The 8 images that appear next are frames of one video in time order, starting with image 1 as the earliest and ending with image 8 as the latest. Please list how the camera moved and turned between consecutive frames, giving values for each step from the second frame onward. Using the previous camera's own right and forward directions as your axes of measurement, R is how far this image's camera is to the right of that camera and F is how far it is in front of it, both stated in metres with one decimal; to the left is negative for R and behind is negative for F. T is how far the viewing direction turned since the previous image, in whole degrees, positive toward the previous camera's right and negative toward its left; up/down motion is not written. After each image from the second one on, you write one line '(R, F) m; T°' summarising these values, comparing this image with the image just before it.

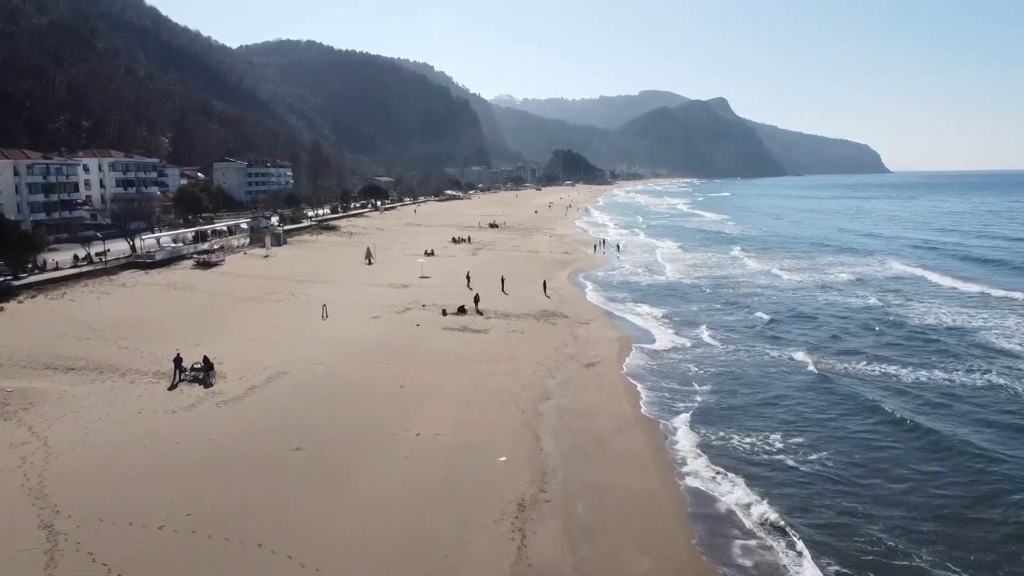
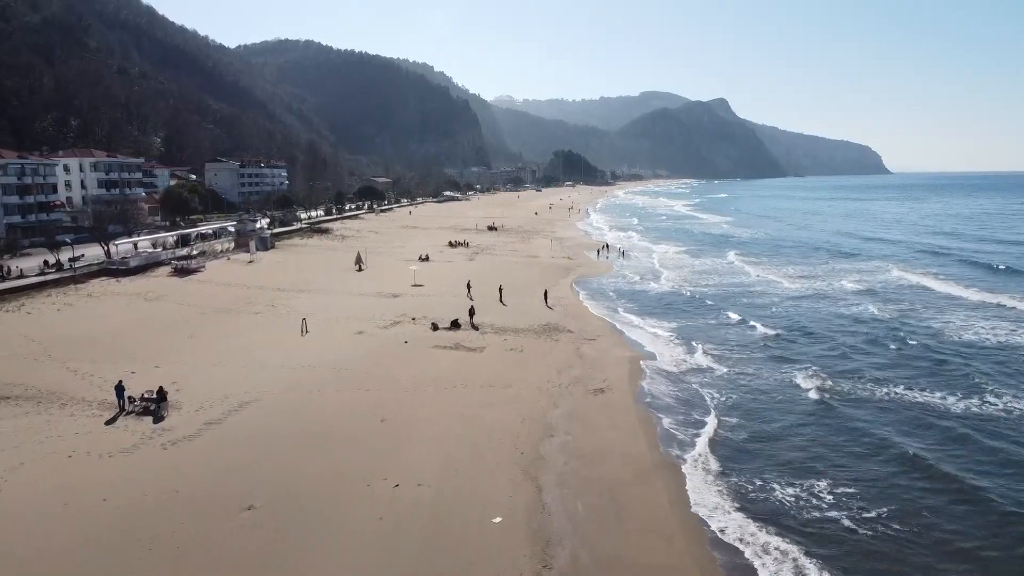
(0.0, +1.9) m; 0°
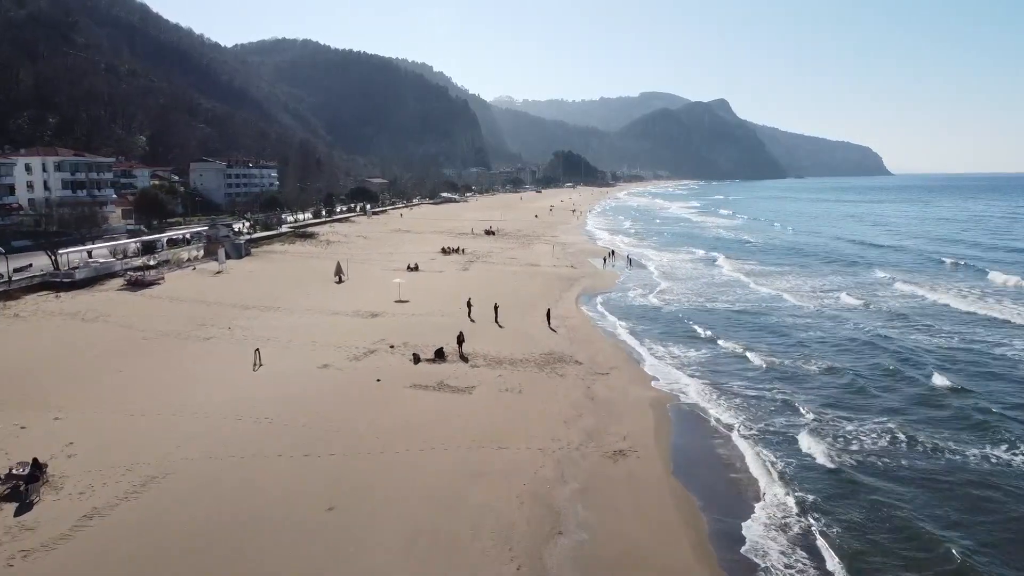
(+0.1, +3.2) m; 0°
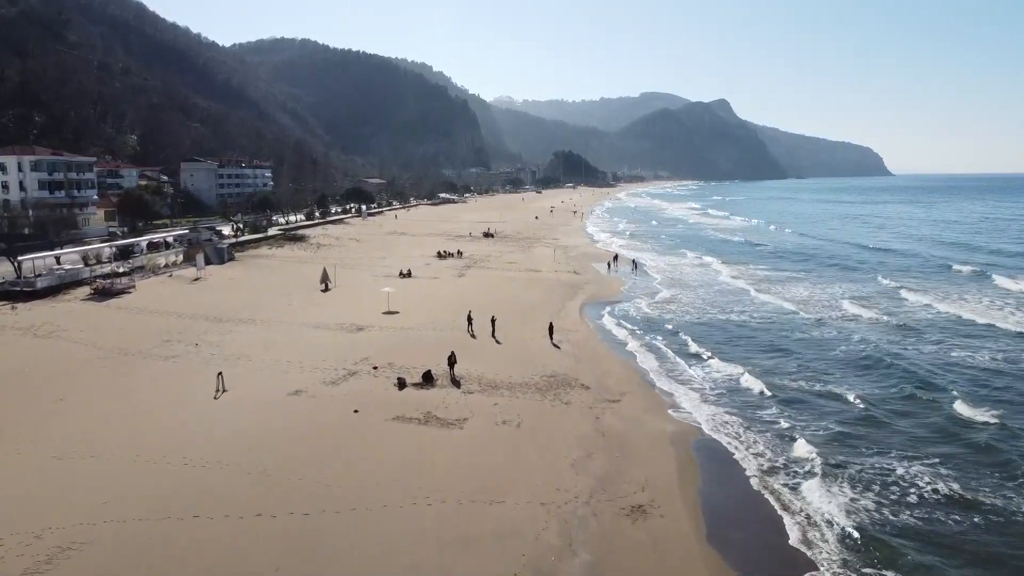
(0.0, +1.9) m; 0°
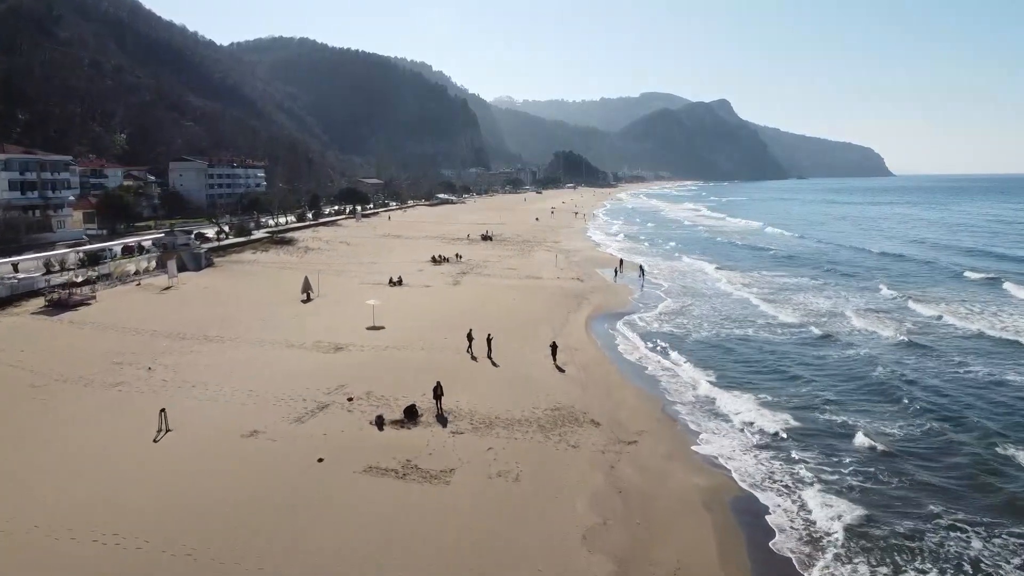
(0.0, +2.2) m; 0°
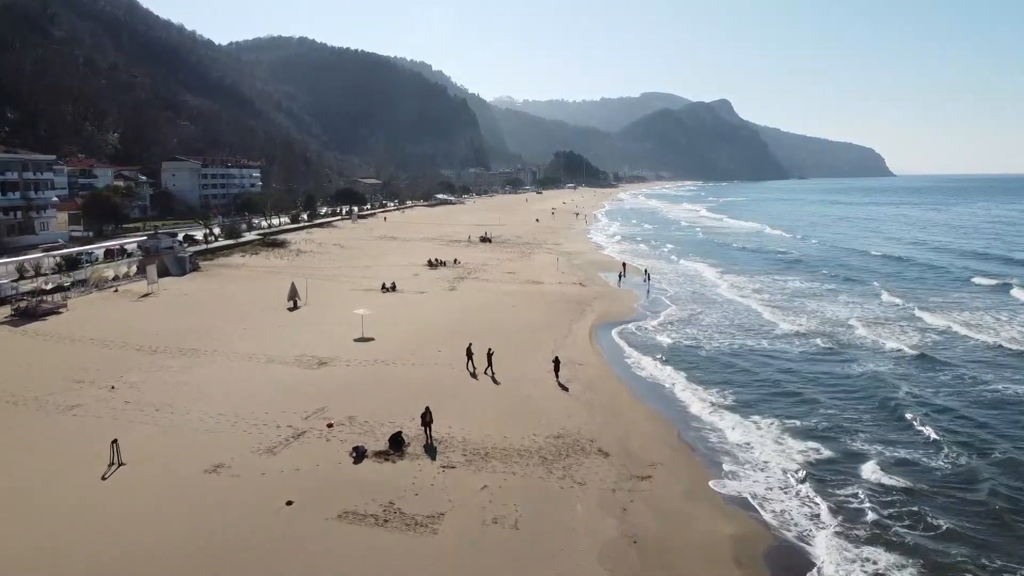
(0.0, +1.4) m; 0°
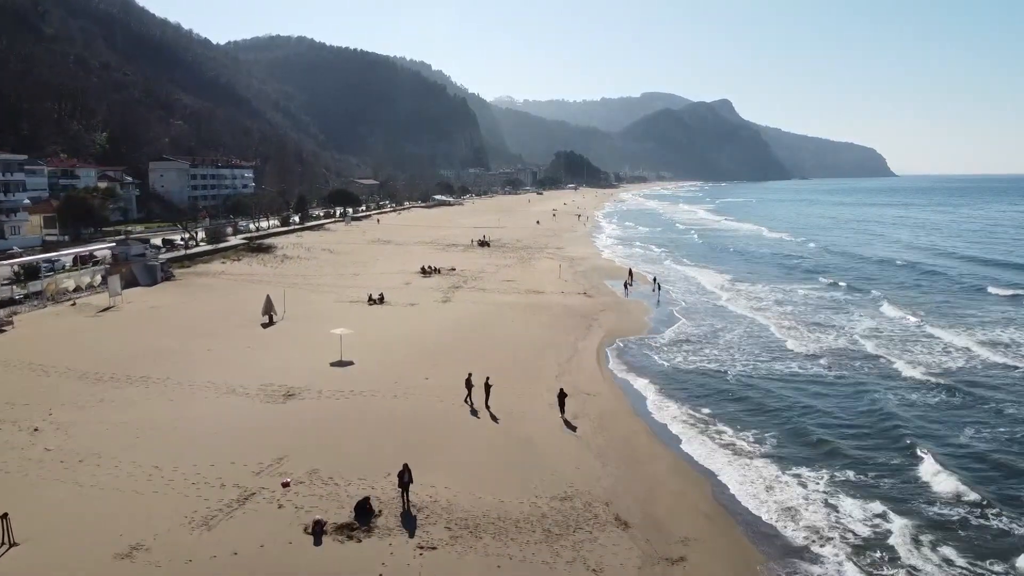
(0.0, +2.2) m; 0°
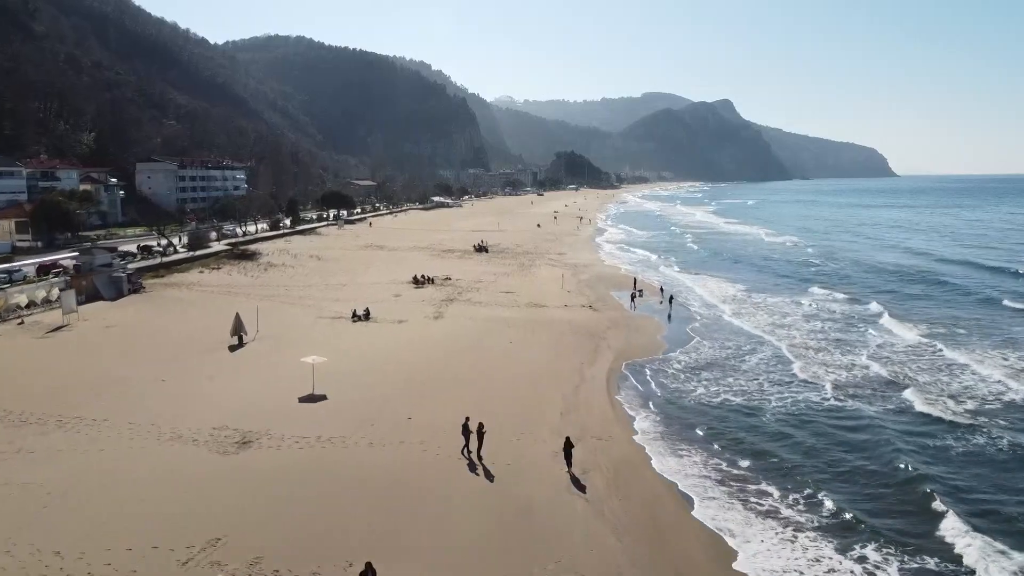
(0.0, +2.2) m; 0°
